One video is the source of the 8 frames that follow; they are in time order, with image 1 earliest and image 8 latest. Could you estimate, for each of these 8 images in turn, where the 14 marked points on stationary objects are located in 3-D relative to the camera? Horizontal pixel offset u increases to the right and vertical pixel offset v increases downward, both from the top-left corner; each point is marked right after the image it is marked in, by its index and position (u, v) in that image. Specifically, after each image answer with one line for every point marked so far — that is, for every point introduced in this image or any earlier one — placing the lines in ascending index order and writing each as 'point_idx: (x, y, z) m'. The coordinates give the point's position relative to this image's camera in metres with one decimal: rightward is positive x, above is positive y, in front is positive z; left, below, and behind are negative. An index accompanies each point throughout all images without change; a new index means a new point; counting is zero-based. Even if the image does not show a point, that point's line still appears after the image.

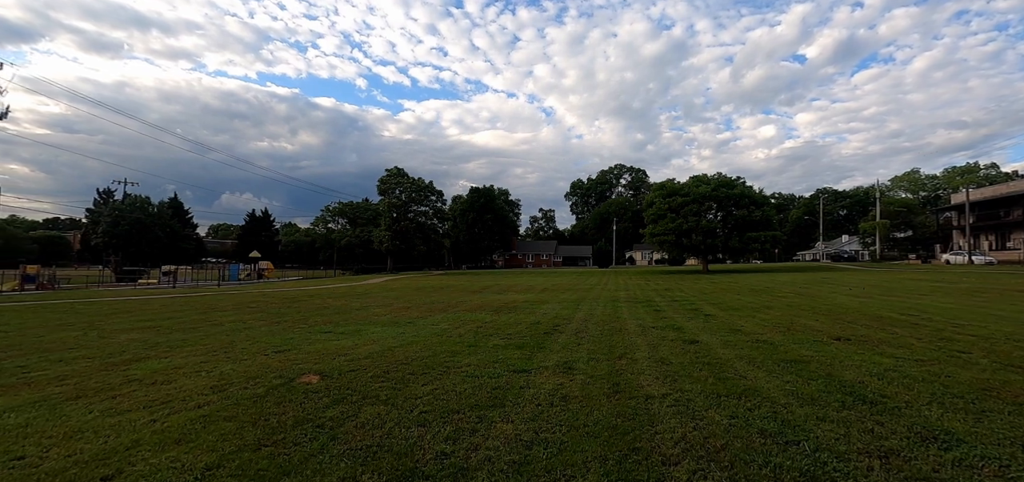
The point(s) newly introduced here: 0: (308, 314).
0: (-6.6, -2.4, +14.3) m
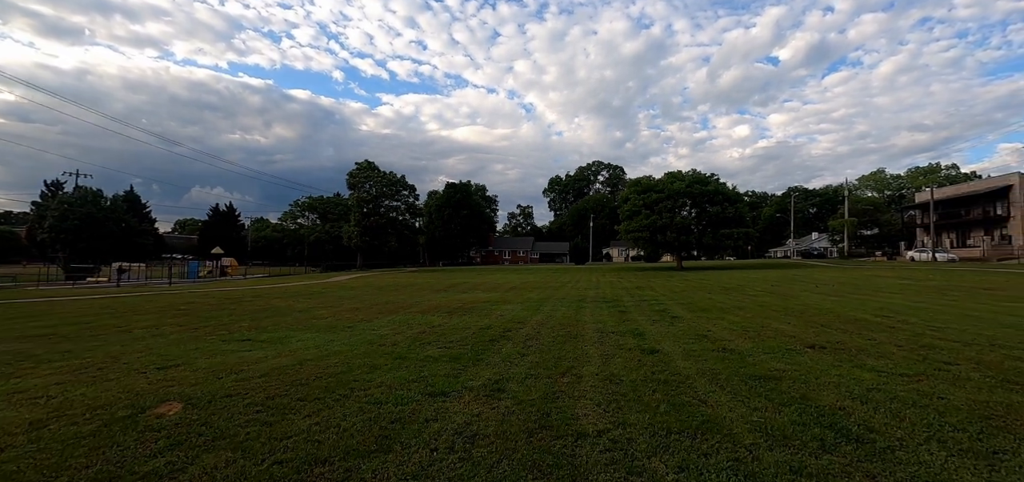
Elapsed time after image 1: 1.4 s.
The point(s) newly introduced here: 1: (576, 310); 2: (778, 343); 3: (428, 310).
0: (-7.9, -2.2, +12.8) m
1: (+1.8, -2.0, +12.6) m
2: (+4.4, -1.7, +7.3) m
3: (-2.8, -2.3, +14.2) m
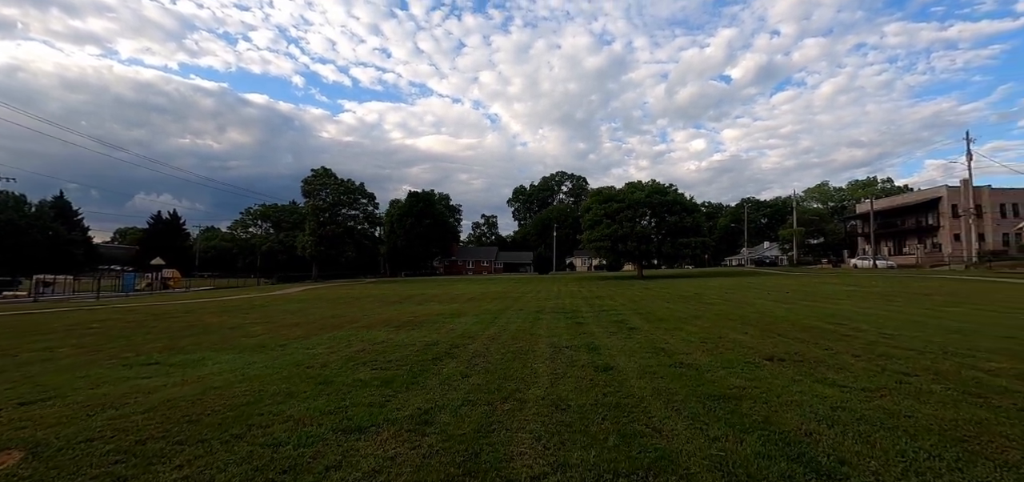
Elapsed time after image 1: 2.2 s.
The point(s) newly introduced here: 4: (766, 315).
0: (-9.2, -2.4, +11.5) m
1: (+0.5, -2.2, +12.0) m
2: (+3.5, -1.8, +6.9) m
3: (-4.2, -2.5, +13.2) m
4: (+7.0, -2.1, +12.0) m
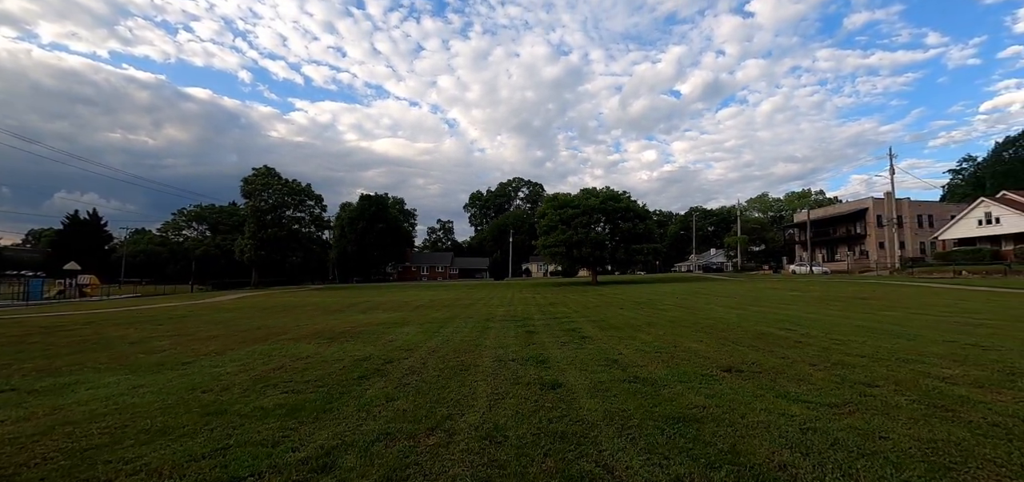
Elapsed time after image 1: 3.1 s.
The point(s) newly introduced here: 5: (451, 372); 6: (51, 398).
0: (-10.5, -2.4, +9.7) m
1: (-0.8, -2.3, +11.2) m
2: (+2.6, -1.9, +6.4) m
3: (-5.6, -2.6, +11.9) m
4: (+5.6, -2.2, +11.8) m
5: (-0.9, -2.0, +6.8) m
6: (-6.6, -2.2, +6.3) m
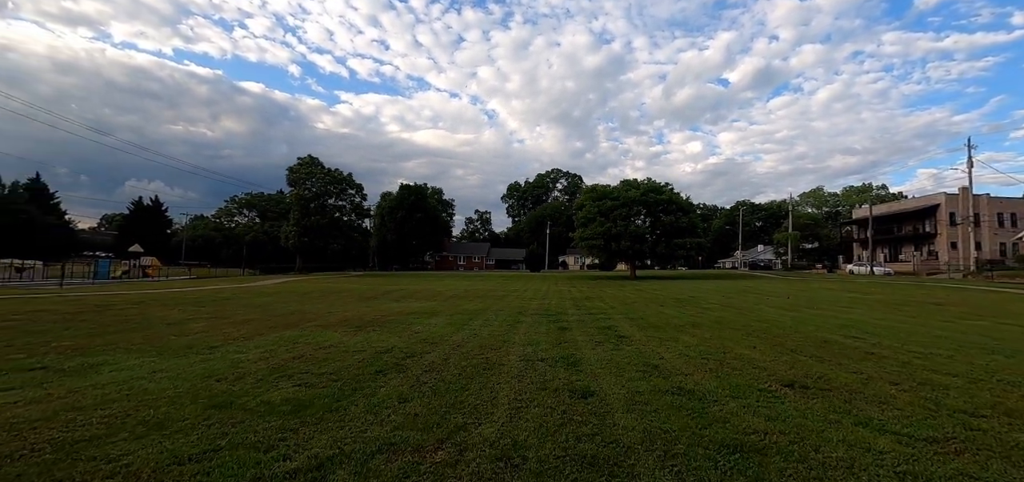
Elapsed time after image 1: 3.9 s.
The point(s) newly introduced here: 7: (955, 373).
0: (-9.8, -2.0, +9.9) m
1: (-0.1, -2.1, +10.6) m
2: (+3.0, -1.8, +5.6) m
3: (-4.8, -2.2, +11.8) m
4: (+6.3, -2.1, +10.7) m
5: (-0.5, -1.8, +6.3) m
6: (-6.2, -1.9, +6.2) m
7: (+6.3, -1.9, +6.3) m
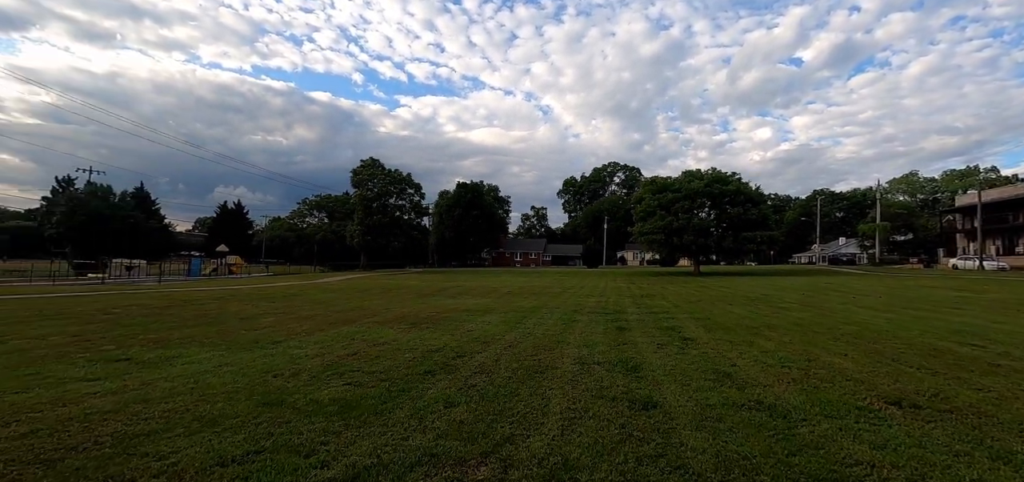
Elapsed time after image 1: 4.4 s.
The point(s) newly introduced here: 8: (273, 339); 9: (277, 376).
0: (-8.6, -2.1, +10.8) m
1: (+1.2, -2.0, +10.2) m
2: (+3.6, -1.7, +4.8) m
3: (-3.3, -2.2, +12.0) m
4: (+7.6, -1.9, +9.5) m
5: (+0.2, -1.8, +5.9) m
6: (-5.4, -2.0, +6.6) m
7: (+7.0, -1.7, +5.1) m
8: (-5.1, -2.1, +9.4) m
9: (-3.3, -1.9, +6.2) m
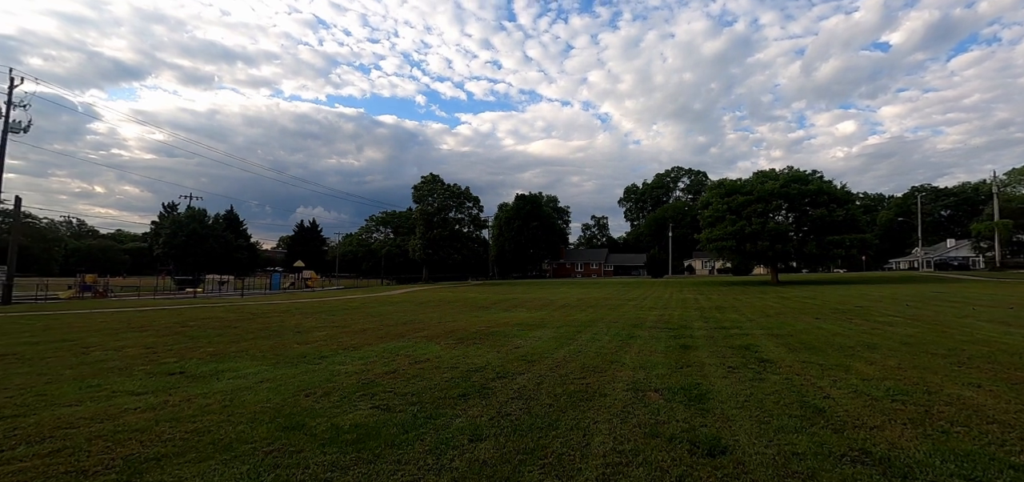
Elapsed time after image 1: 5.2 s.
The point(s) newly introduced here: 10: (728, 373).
0: (-7.3, -2.5, +11.2) m
1: (+2.3, -2.2, +9.3) m
2: (+3.9, -1.7, +3.6) m
3: (-2.0, -2.5, +11.7) m
4: (+8.5, -1.9, +7.7) m
5: (+0.7, -1.9, +5.2) m
6: (-4.8, -2.2, +6.7) m
7: (+7.3, -1.6, +3.4) m
8: (-4.1, -2.4, +9.4) m
9: (-2.7, -2.1, +5.9) m
10: (+3.1, -1.9, +6.3) m
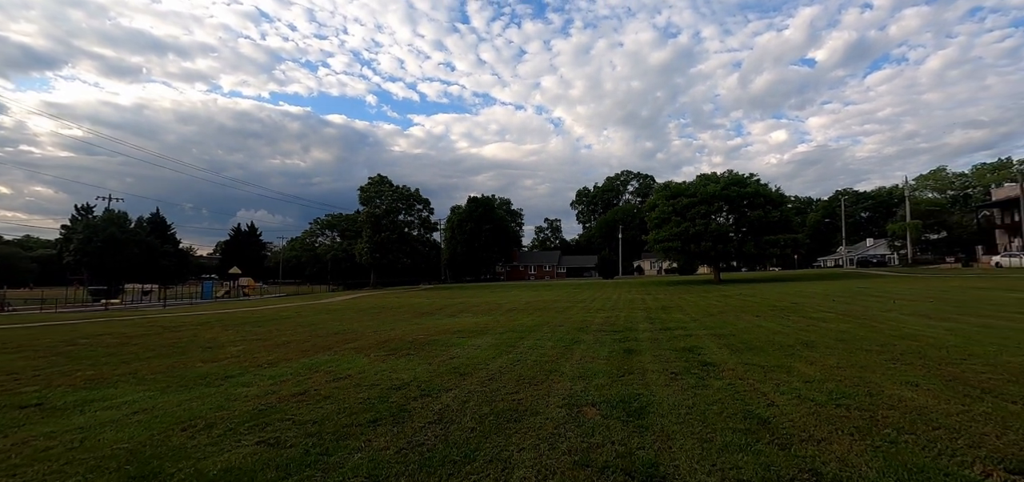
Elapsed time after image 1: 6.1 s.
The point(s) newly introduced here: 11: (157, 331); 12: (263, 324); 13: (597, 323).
0: (-8.7, -2.6, +9.7) m
1: (+1.0, -2.2, +8.8) m
2: (+3.2, -1.6, +3.3) m
3: (-3.5, -2.6, +10.7) m
4: (+7.3, -1.8, +7.8) m
5: (-0.2, -1.9, +4.6) m
6: (-5.8, -2.3, +5.5) m
7: (+6.6, -1.5, +3.5) m
8: (-5.3, -2.5, +8.2) m
9: (-3.6, -2.1, +4.9) m
10: (+2.1, -1.8, +5.9) m
11: (-11.5, -3.0, +14.3) m
12: (-9.3, -3.1, +16.4) m
13: (+2.5, -2.4, +13.2) m
